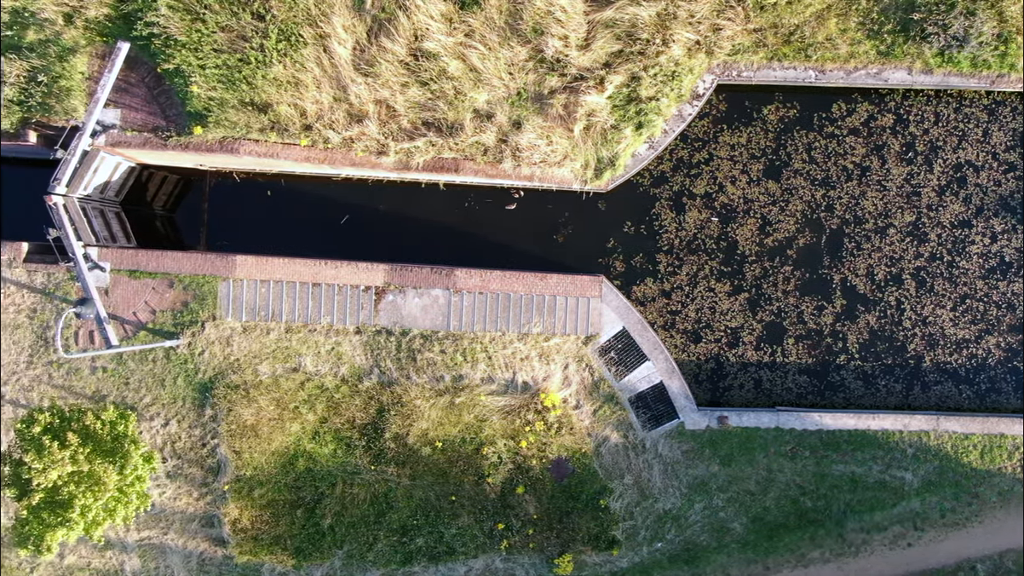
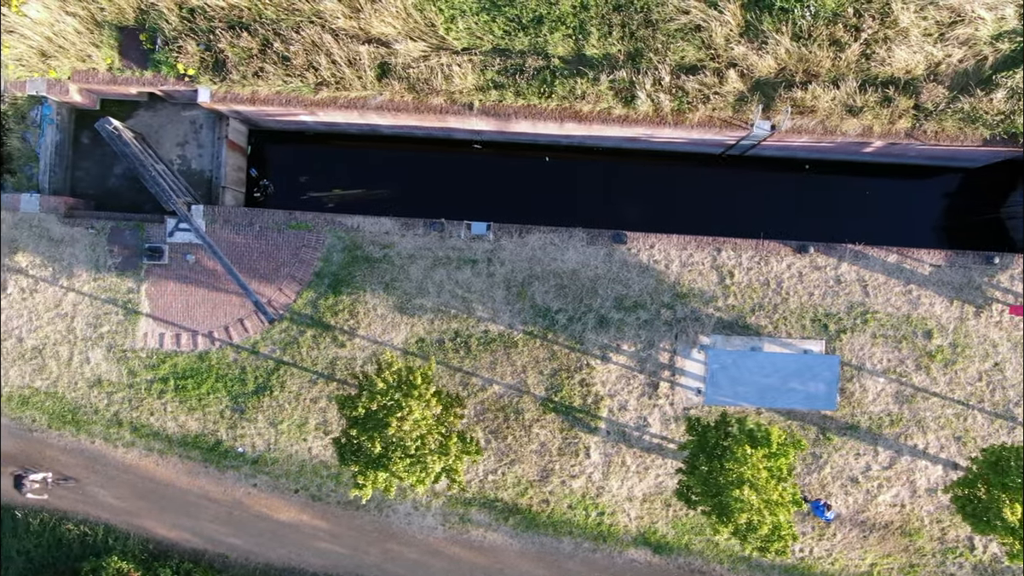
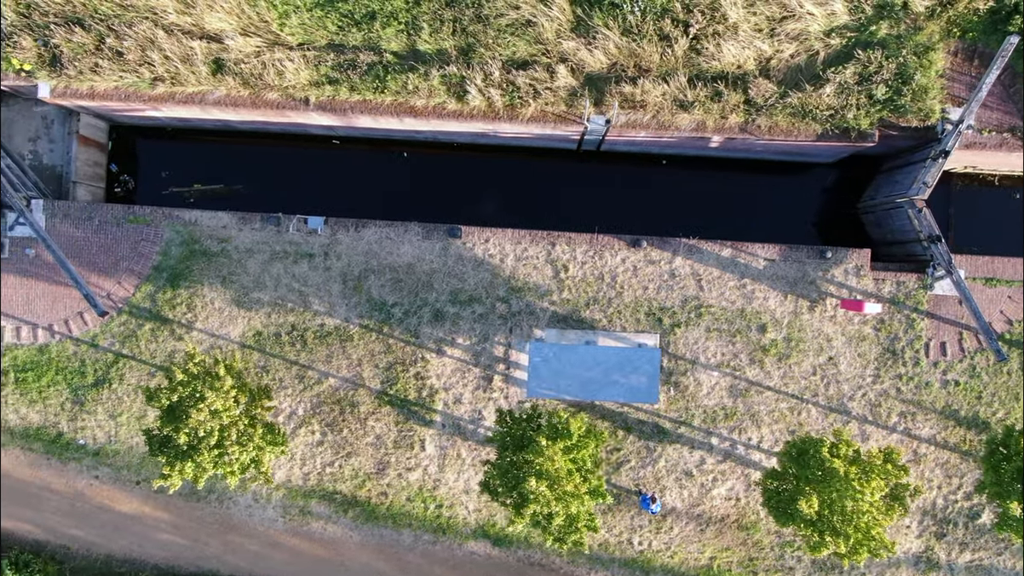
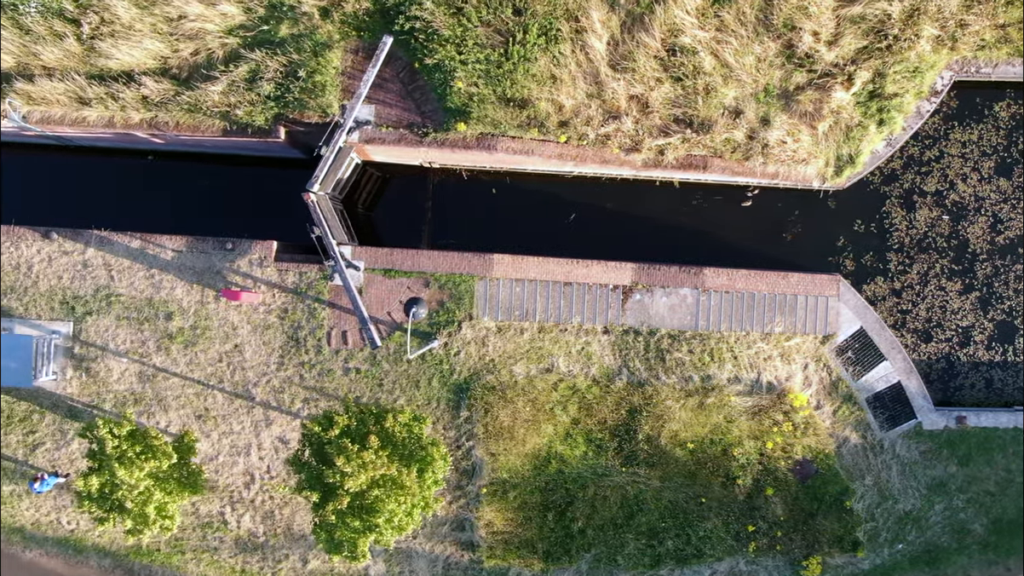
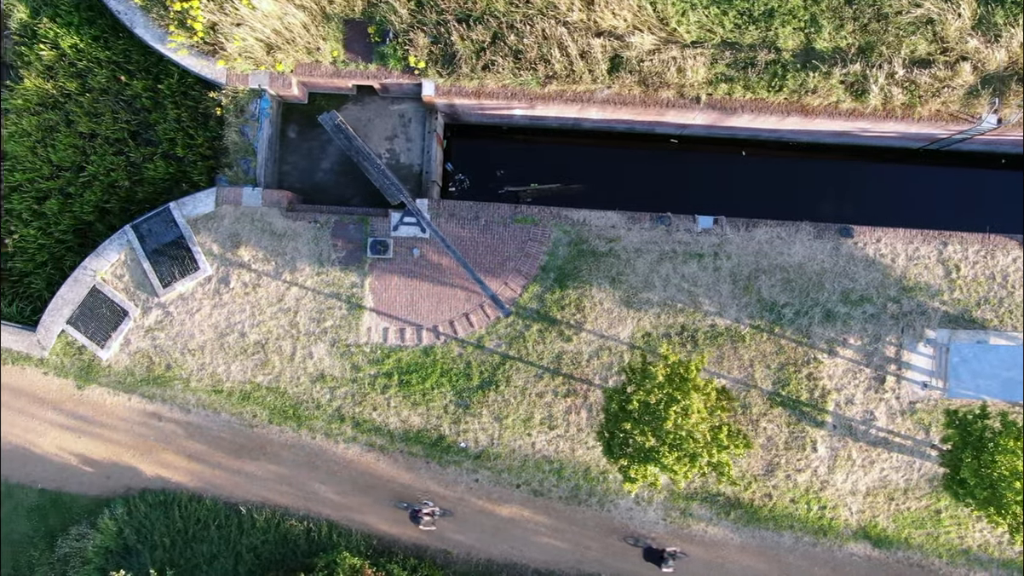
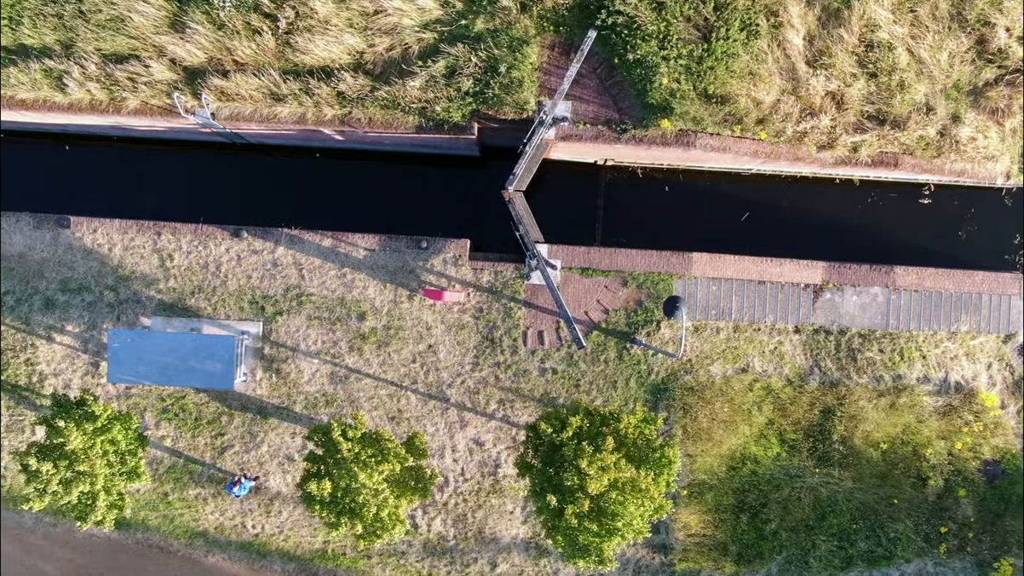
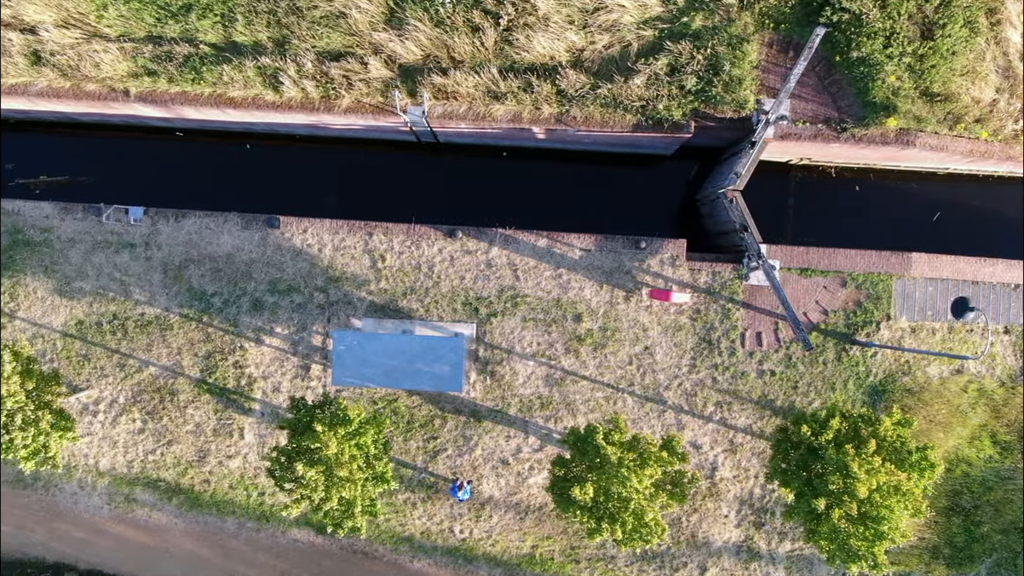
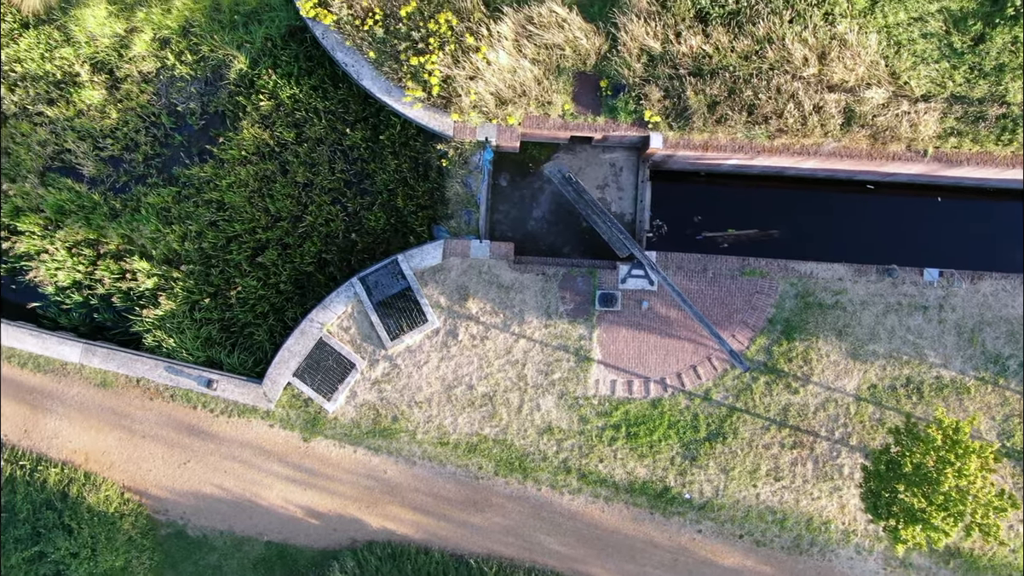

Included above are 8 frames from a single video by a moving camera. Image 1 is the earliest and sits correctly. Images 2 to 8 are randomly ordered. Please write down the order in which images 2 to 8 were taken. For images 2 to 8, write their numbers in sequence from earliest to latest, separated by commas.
4, 6, 7, 3, 2, 5, 8
